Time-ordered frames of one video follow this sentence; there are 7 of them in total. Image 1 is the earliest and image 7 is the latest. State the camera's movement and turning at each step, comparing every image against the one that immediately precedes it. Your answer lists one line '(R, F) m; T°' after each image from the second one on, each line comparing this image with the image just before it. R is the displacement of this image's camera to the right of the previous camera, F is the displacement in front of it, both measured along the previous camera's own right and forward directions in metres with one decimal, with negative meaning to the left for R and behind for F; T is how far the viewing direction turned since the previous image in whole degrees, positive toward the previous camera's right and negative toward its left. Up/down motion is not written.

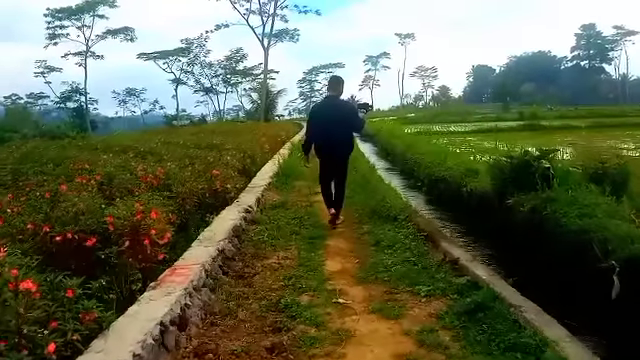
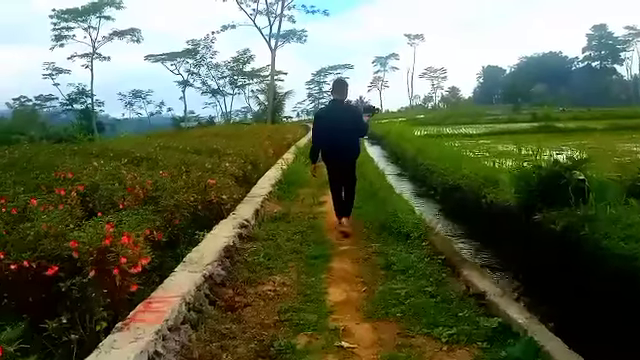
(0.0, +0.6) m; -1°
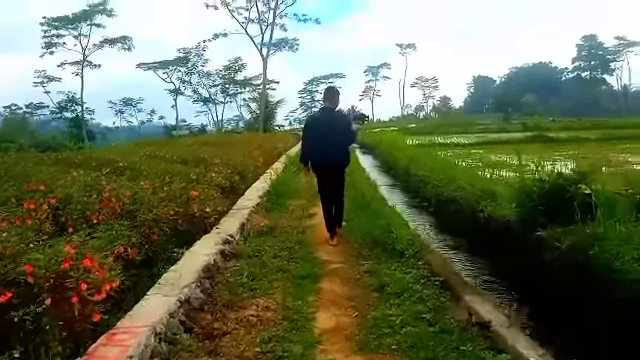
(0.0, +0.3) m; +1°
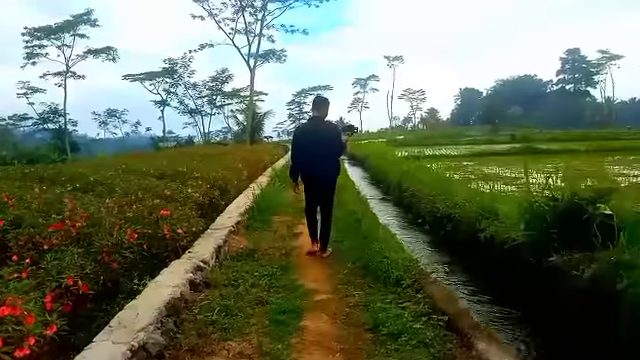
(0.0, +0.6) m; +1°
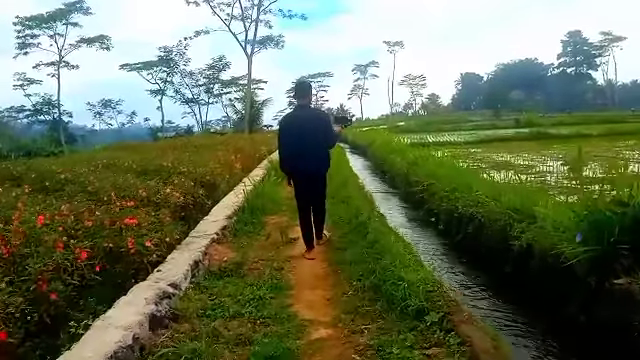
(0.0, +1.0) m; 0°
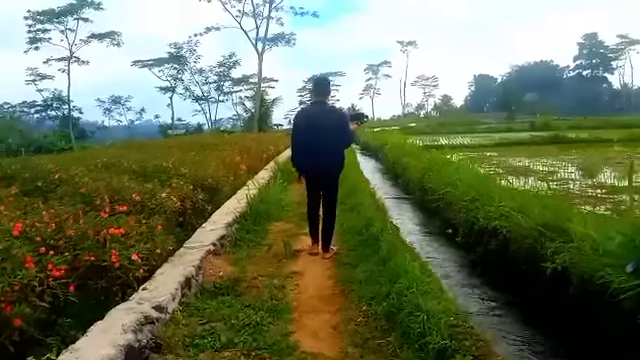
(0.0, +0.5) m; -1°
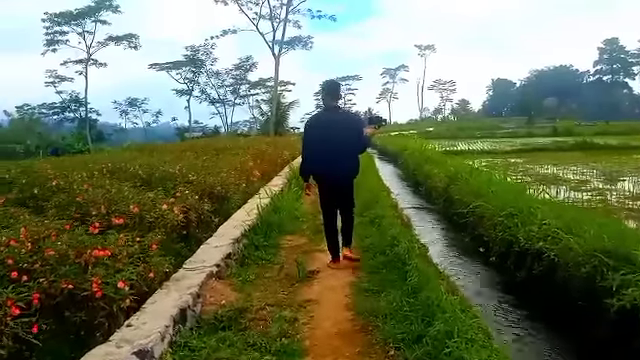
(0.0, +0.6) m; -2°
